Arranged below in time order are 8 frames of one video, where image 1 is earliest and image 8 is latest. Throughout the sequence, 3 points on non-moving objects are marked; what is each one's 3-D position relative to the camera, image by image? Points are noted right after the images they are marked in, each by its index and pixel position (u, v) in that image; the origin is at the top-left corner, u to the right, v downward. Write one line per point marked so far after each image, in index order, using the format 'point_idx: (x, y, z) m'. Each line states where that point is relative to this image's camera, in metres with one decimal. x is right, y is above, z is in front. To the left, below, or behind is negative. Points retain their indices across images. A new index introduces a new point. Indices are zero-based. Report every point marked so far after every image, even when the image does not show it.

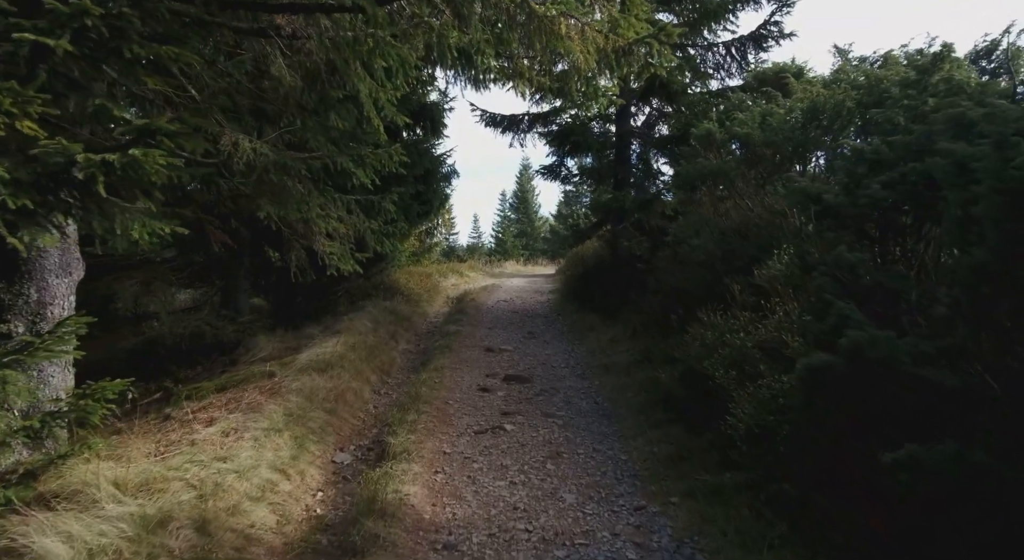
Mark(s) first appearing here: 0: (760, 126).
0: (+2.8, +1.8, +7.2) m
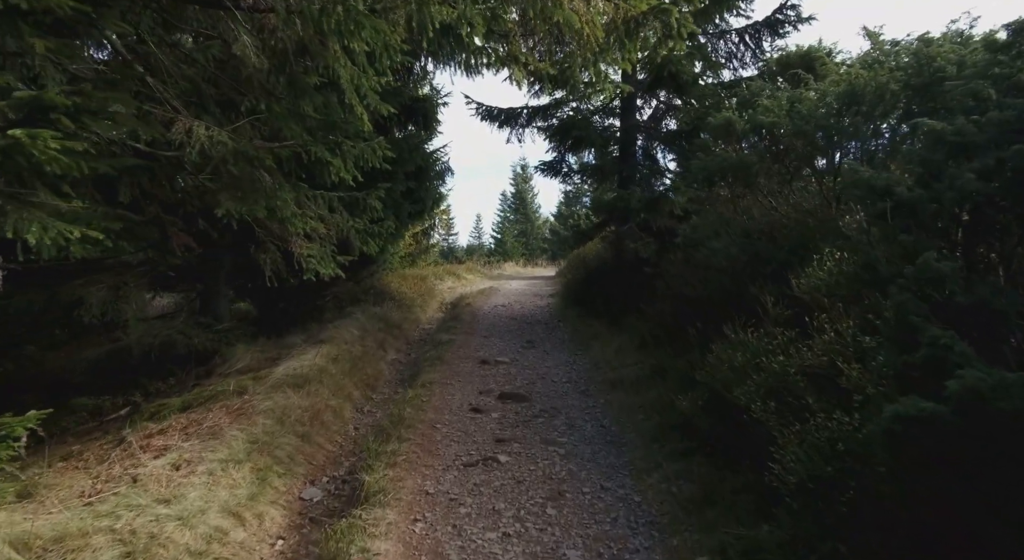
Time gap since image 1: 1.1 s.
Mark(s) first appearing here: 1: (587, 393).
0: (+2.8, +1.7, +6.4) m
1: (+0.9, -1.4, +7.5) m
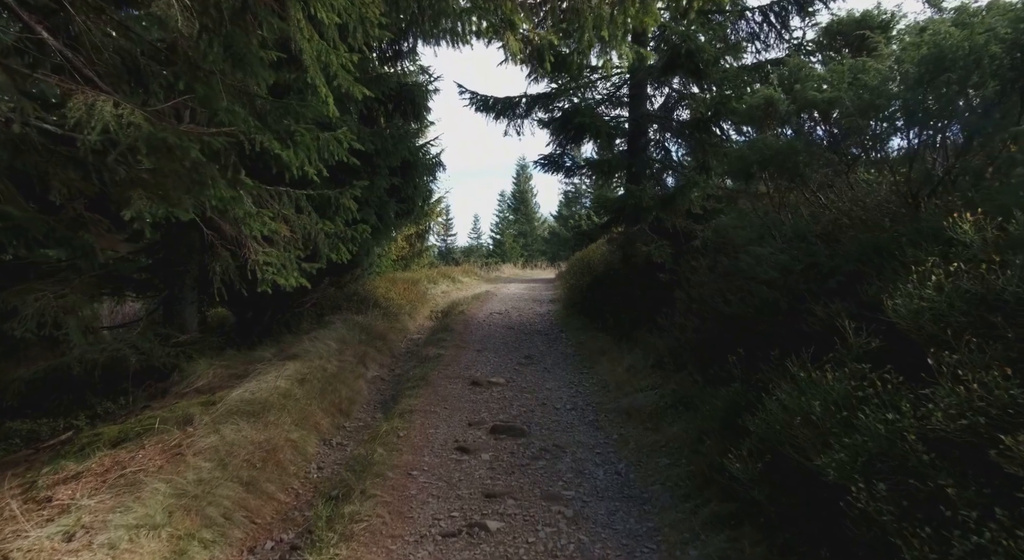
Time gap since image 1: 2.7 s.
0: (+2.7, +1.6, +5.2) m
1: (+0.8, -1.5, +6.3) m
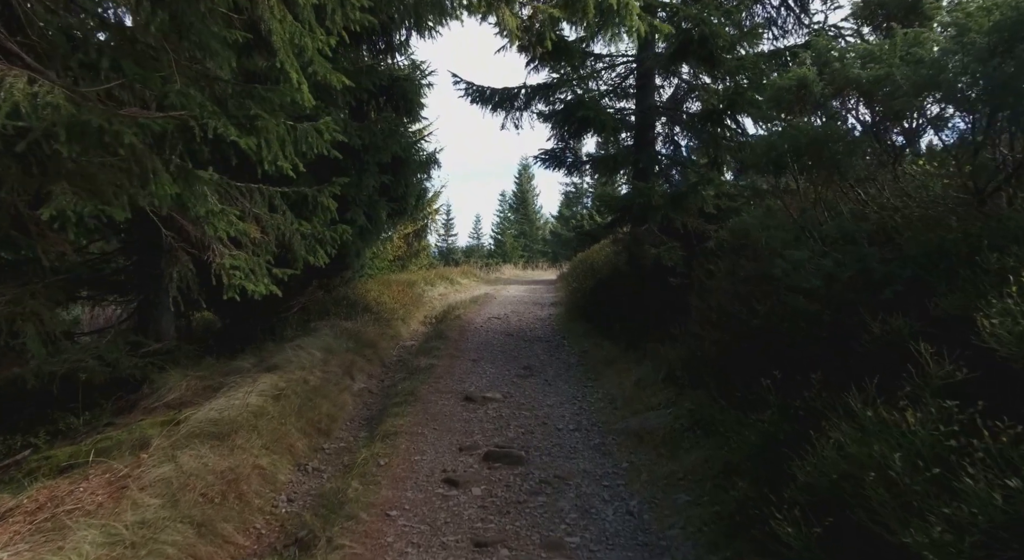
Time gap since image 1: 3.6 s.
0: (+2.7, +1.5, +4.5) m
1: (+0.8, -1.5, +5.6) m
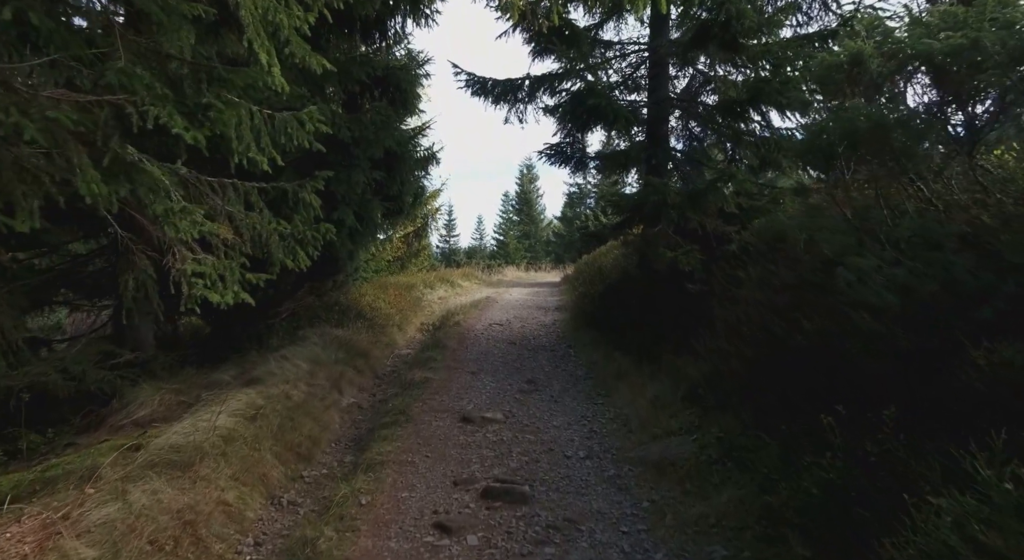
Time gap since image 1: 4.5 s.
0: (+2.7, +1.5, +3.7) m
1: (+0.8, -1.6, +4.9) m
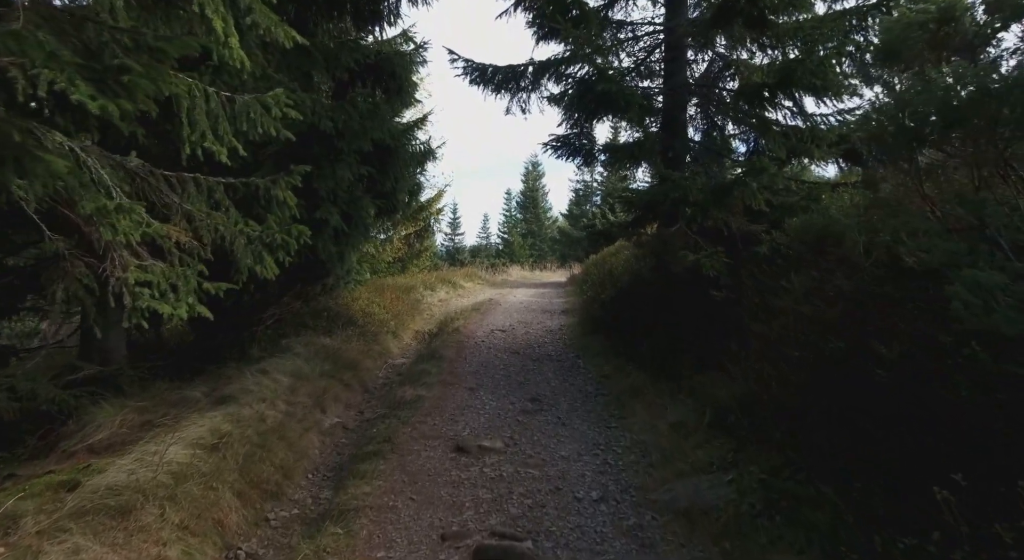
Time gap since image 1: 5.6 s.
0: (+2.7, +1.4, +2.8) m
1: (+0.8, -1.7, +4.0) m
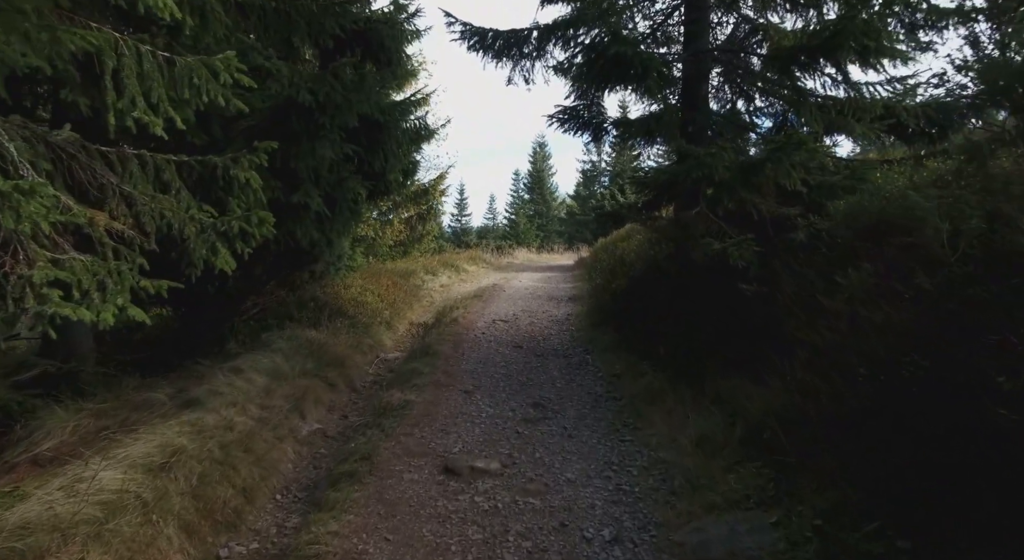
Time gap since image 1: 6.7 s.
0: (+2.7, +1.3, +1.9) m
1: (+0.8, -1.7, +3.2) m
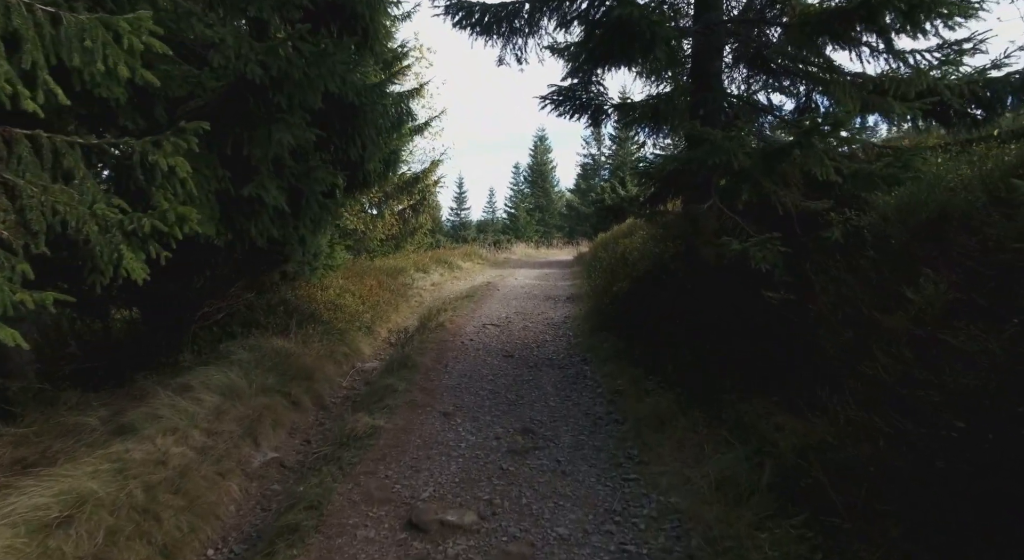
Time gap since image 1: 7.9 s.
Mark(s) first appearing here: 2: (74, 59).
0: (+2.5, +1.3, +1.0) m
1: (+0.7, -1.8, +2.3) m
2: (-2.3, +1.2, +3.2) m
